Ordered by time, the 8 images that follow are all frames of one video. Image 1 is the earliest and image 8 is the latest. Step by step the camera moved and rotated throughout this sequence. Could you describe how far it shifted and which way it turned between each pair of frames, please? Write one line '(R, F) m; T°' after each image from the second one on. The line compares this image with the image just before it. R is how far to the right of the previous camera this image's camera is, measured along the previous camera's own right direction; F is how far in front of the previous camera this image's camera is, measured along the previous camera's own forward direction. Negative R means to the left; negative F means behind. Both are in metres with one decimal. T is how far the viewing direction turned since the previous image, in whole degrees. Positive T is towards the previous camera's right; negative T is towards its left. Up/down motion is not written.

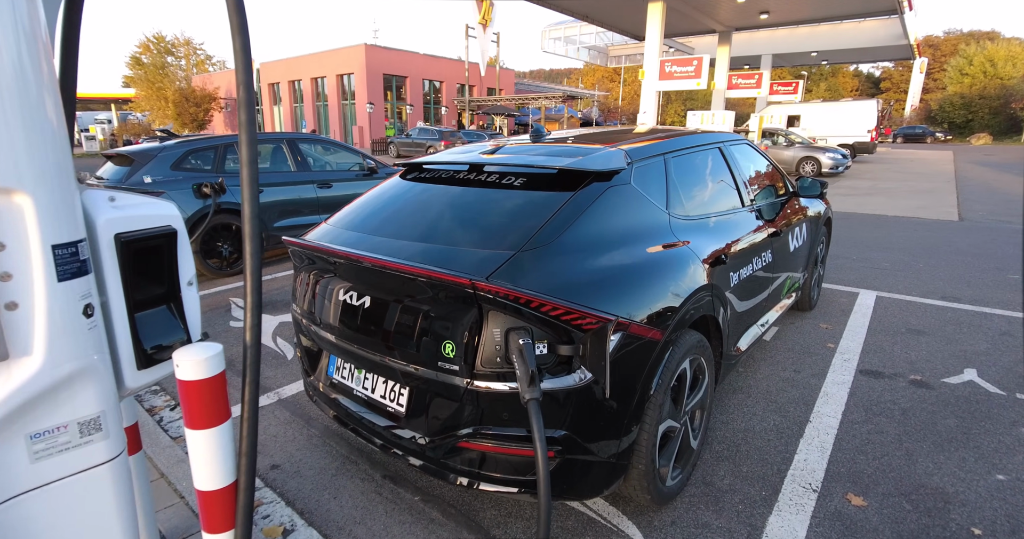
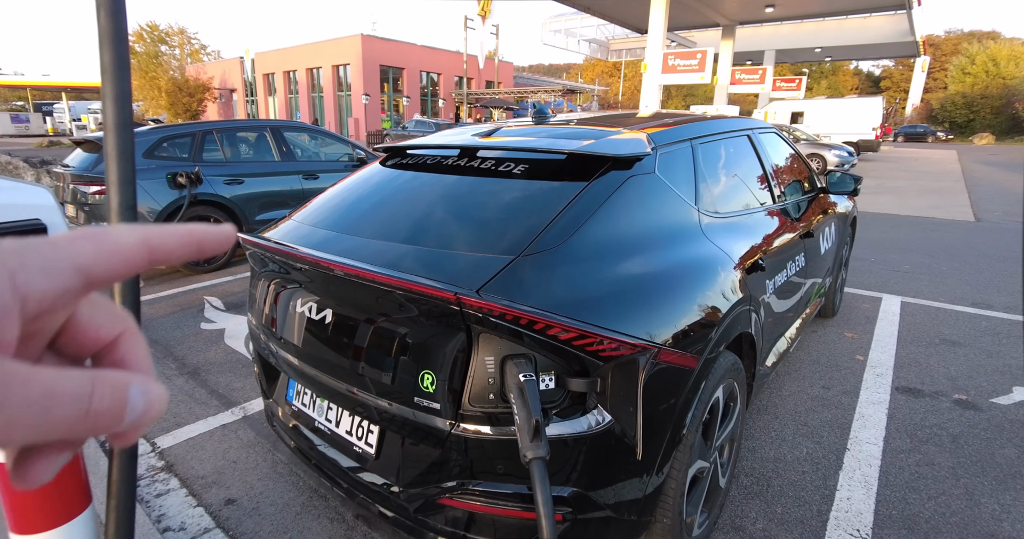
(0.0, +0.4) m; 0°
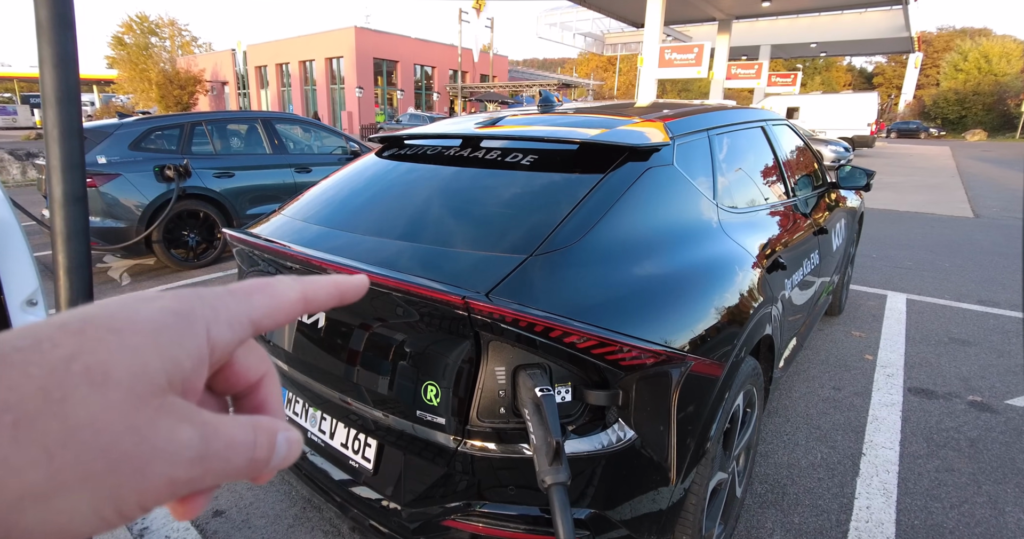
(0.0, +0.1) m; +1°
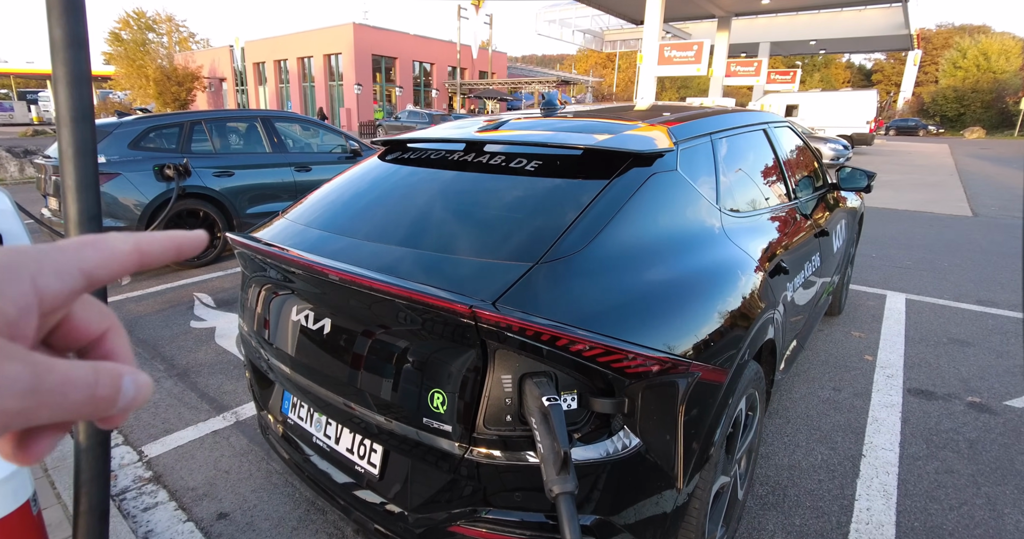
(0.0, 0.0) m; 0°
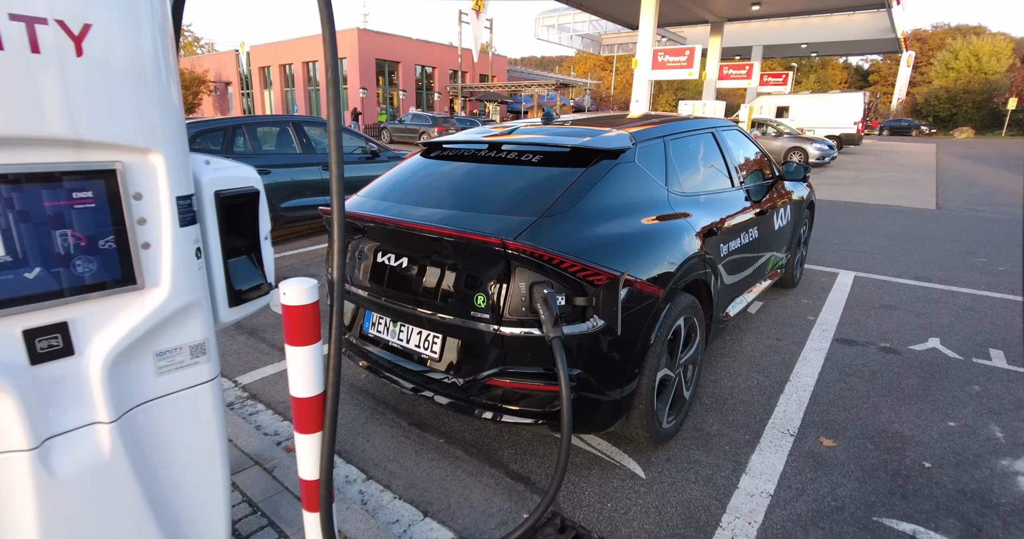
(-0.1, -0.8) m; 0°
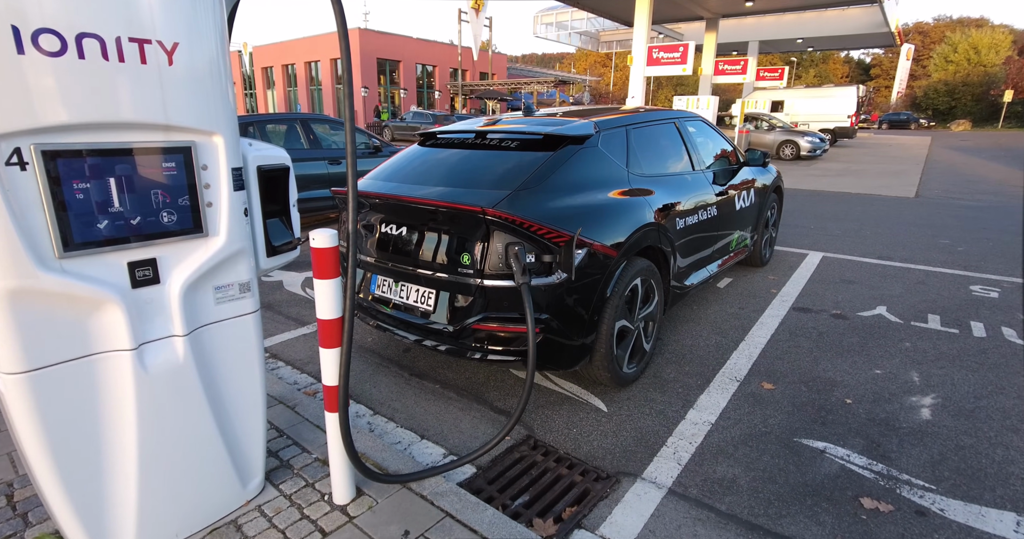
(+0.1, -0.5) m; 0°
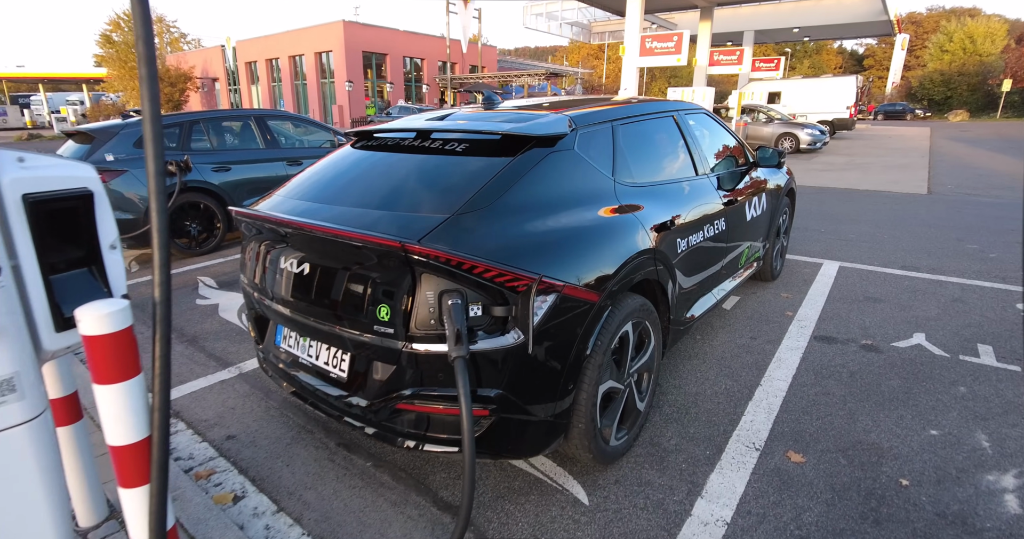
(+0.2, +0.8) m; +1°
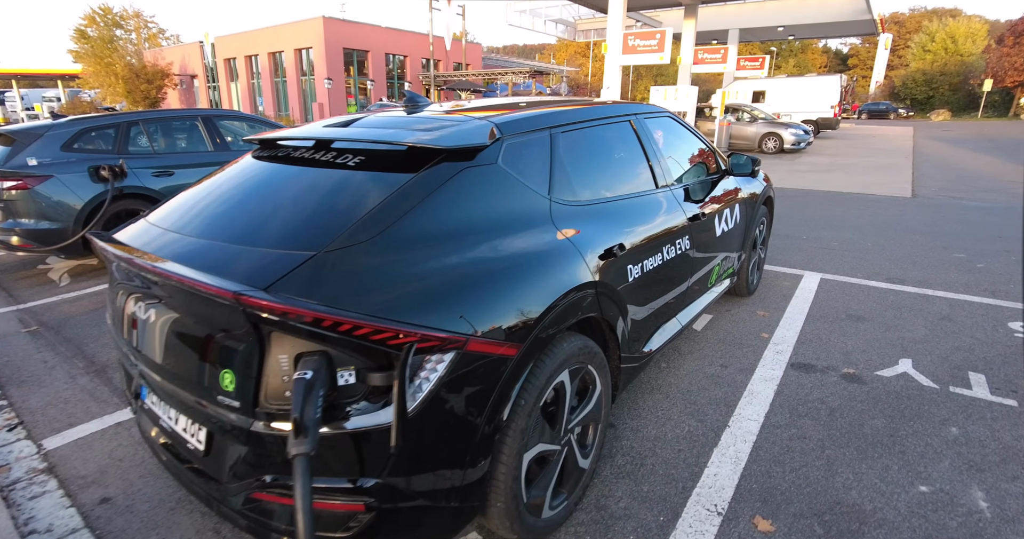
(+0.3, +0.4) m; +1°
